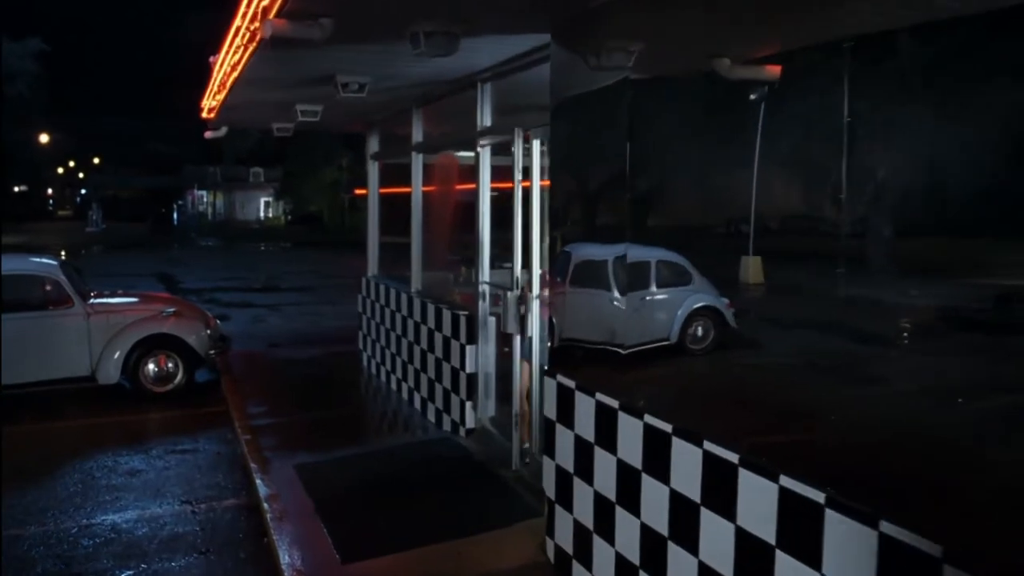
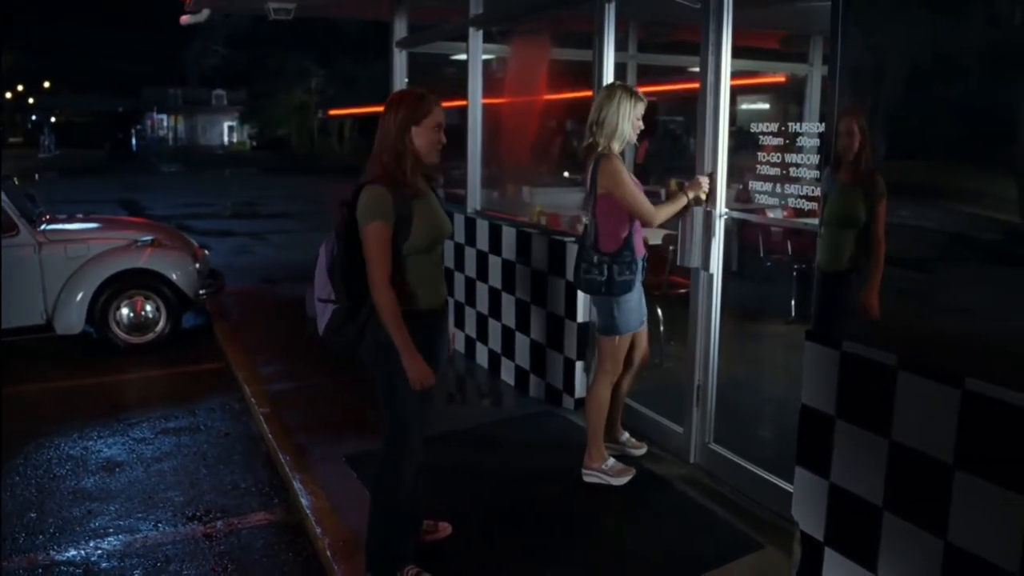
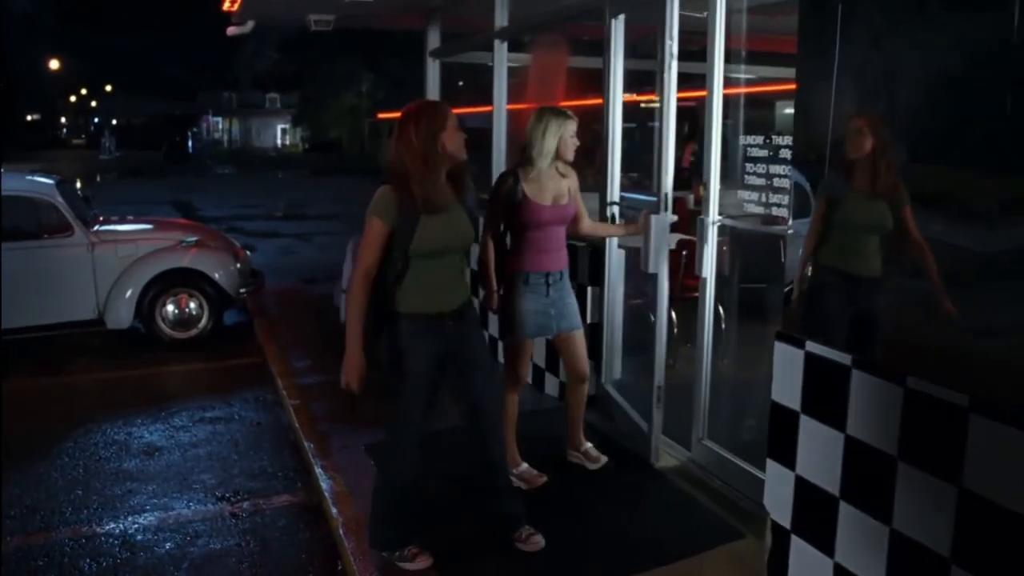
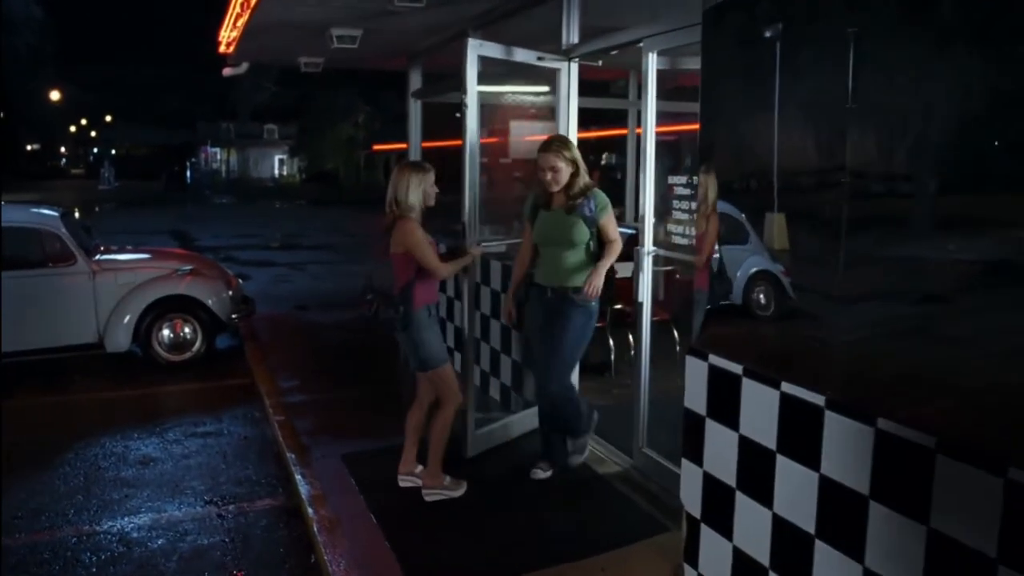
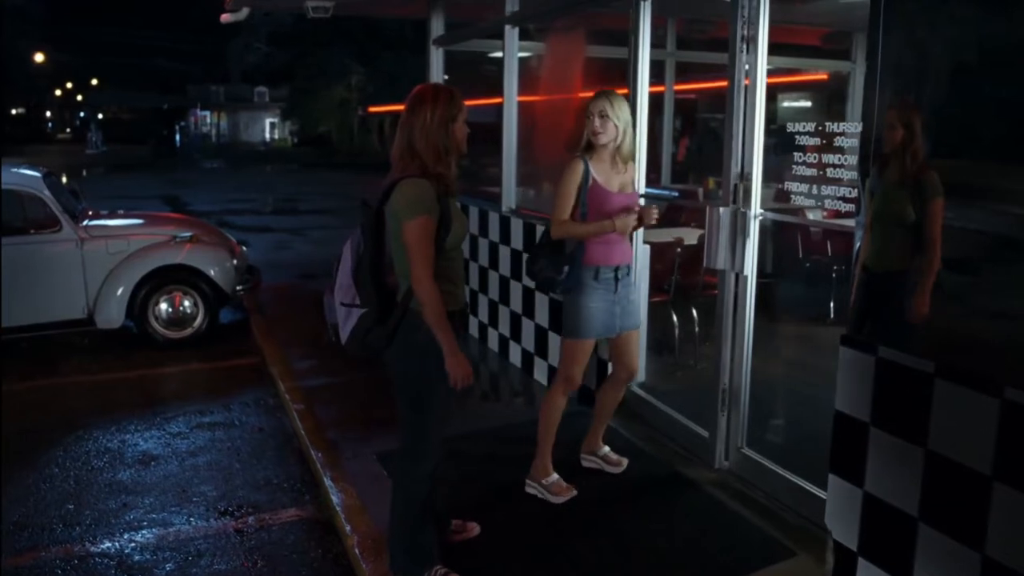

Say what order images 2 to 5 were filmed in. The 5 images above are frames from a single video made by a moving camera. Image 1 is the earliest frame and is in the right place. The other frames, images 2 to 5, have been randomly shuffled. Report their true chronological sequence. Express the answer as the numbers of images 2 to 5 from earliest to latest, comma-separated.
4, 3, 5, 2
